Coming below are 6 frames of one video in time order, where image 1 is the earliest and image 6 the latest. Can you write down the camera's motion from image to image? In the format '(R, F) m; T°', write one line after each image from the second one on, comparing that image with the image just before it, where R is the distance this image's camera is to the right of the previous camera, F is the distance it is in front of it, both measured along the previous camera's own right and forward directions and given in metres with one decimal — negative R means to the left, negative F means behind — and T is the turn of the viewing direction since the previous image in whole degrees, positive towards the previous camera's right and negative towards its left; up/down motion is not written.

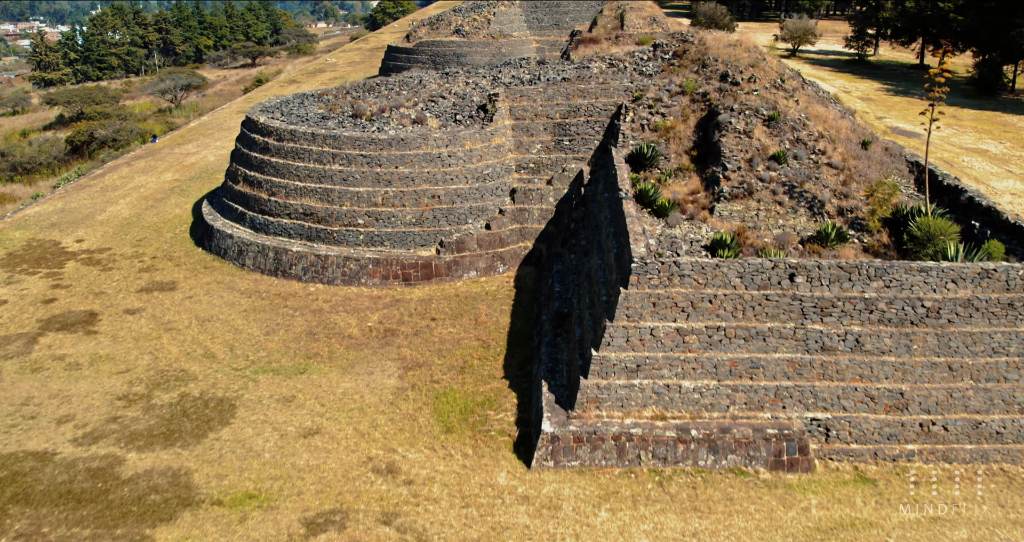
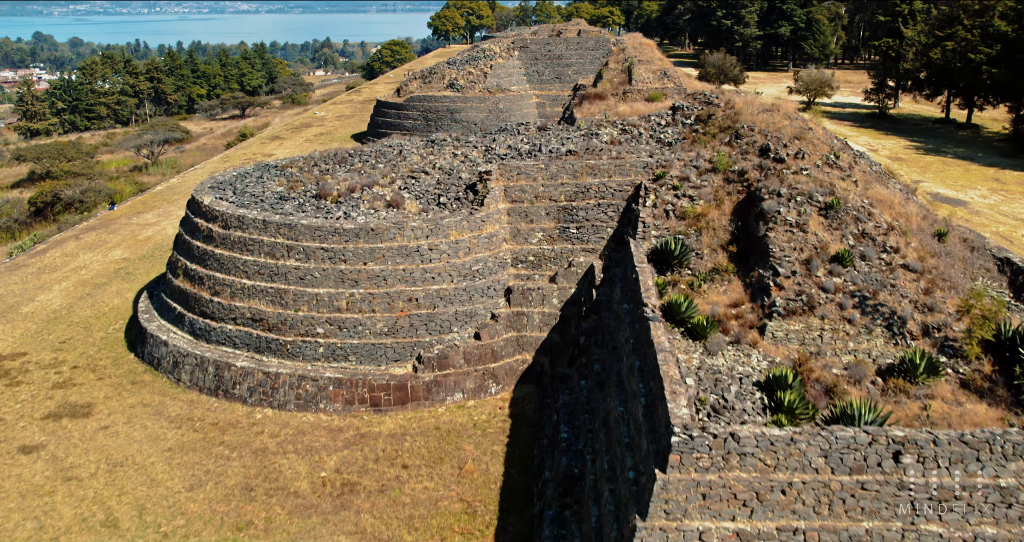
(+0.1, +3.3) m; 0°
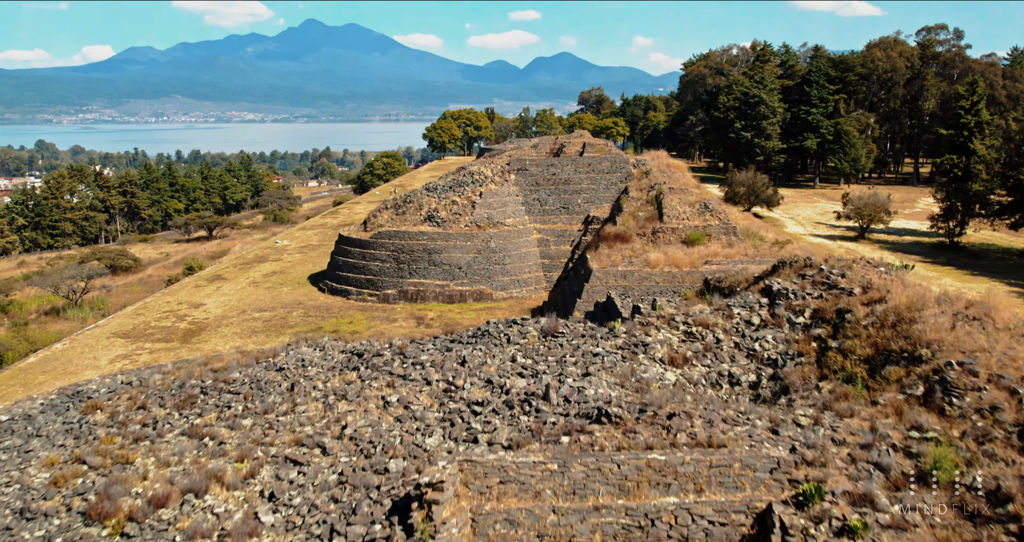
(+0.2, +8.2) m; 0°
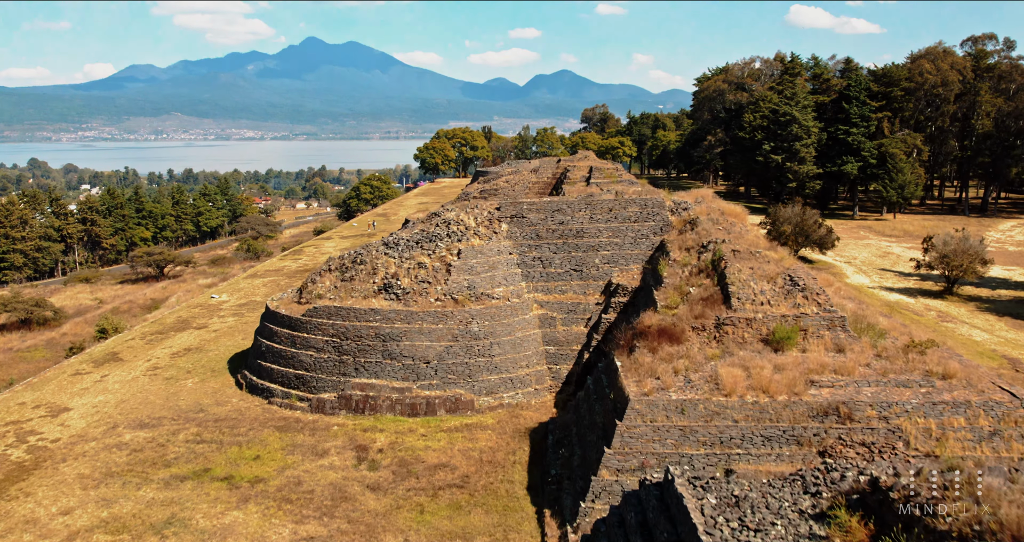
(+0.2, +8.7) m; 0°
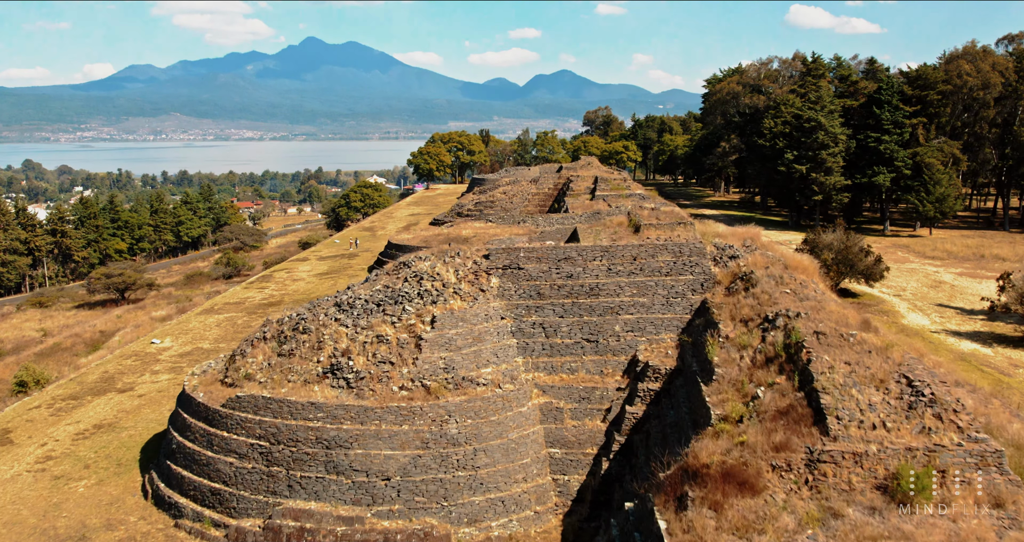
(+0.1, +5.4) m; 0°
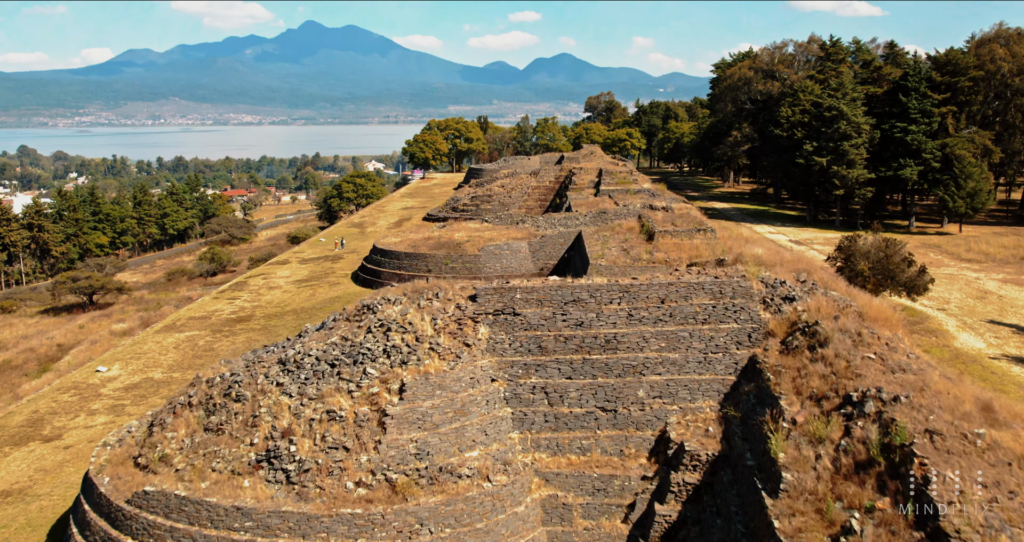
(+0.1, +3.7) m; 0°
